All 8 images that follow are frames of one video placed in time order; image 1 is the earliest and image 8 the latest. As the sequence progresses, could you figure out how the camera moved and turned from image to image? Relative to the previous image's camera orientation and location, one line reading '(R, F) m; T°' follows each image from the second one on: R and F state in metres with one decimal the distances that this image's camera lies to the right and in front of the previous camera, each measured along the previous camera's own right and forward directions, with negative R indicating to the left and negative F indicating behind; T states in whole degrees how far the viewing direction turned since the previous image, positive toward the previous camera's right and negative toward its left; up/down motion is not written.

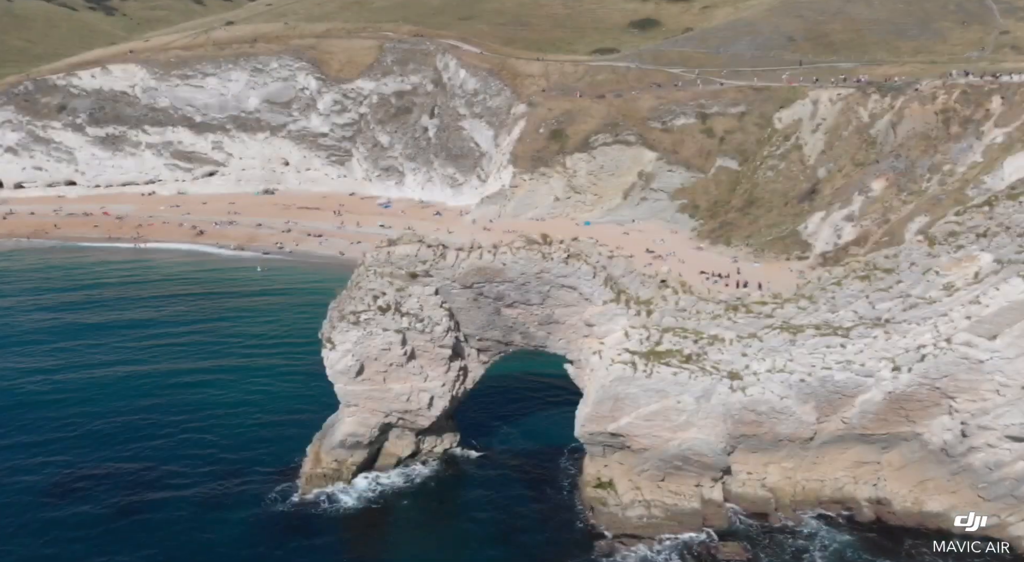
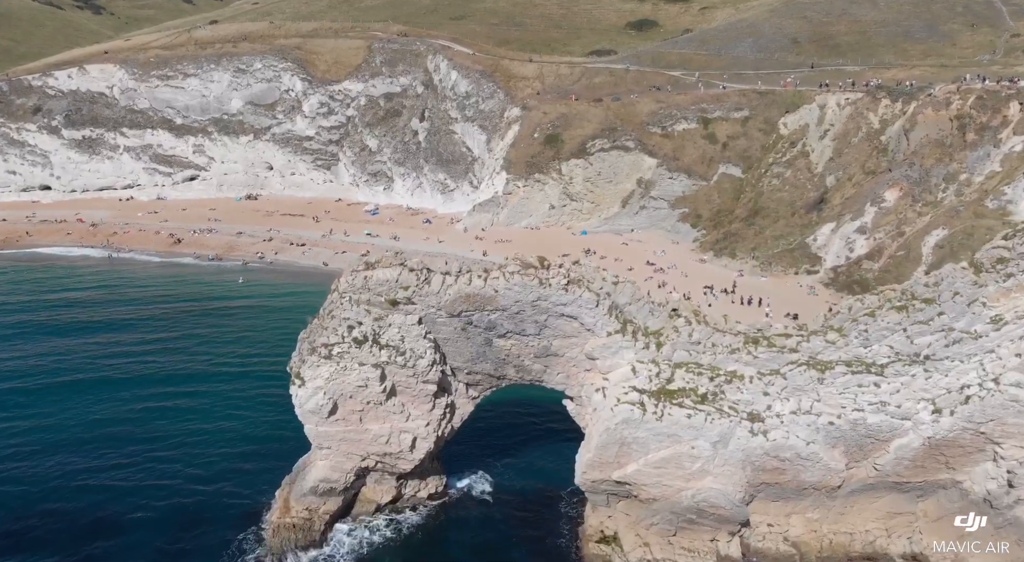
(0.0, +3.8) m; 0°
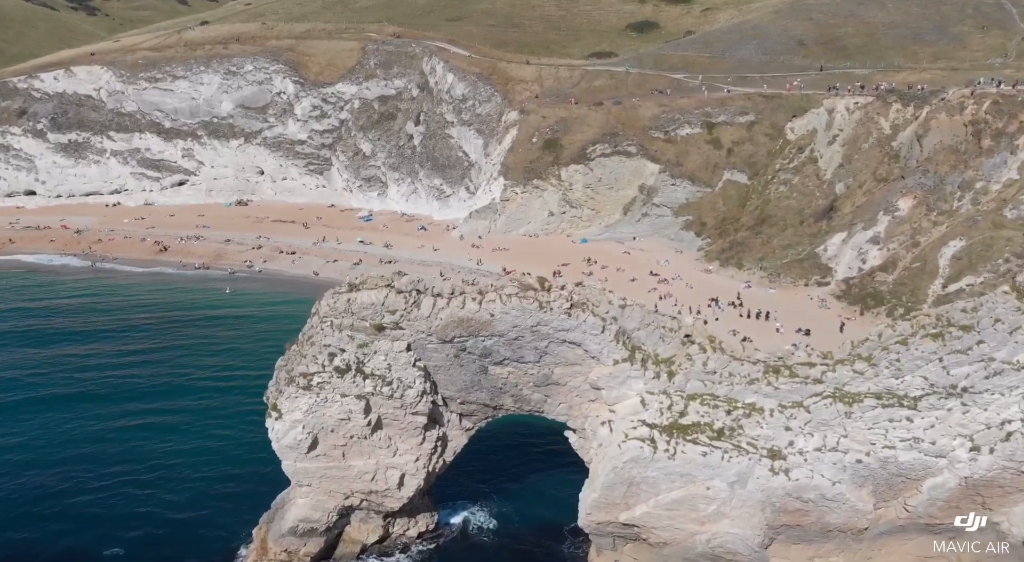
(0.0, +2.7) m; 0°
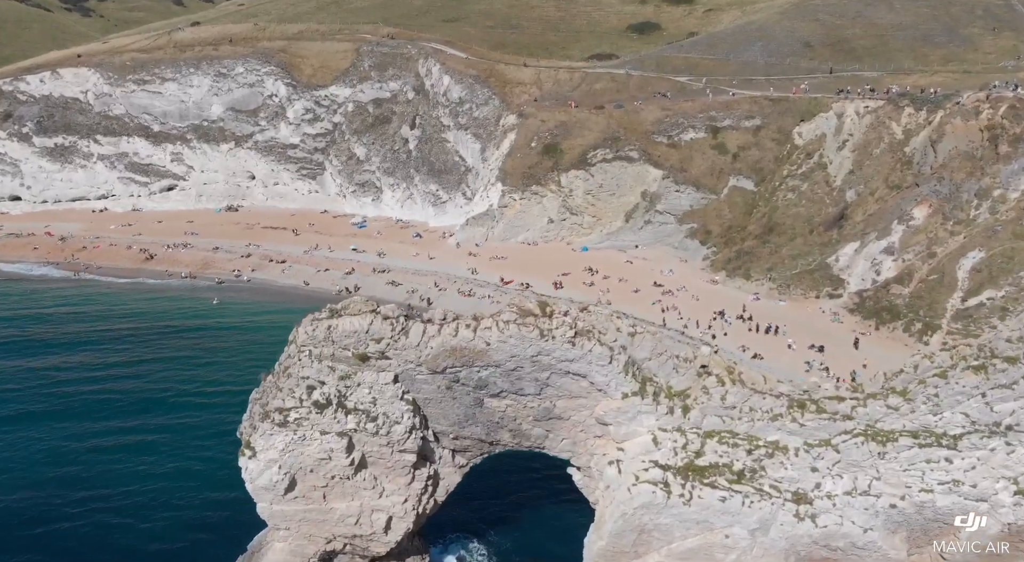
(0.0, +2.6) m; 0°
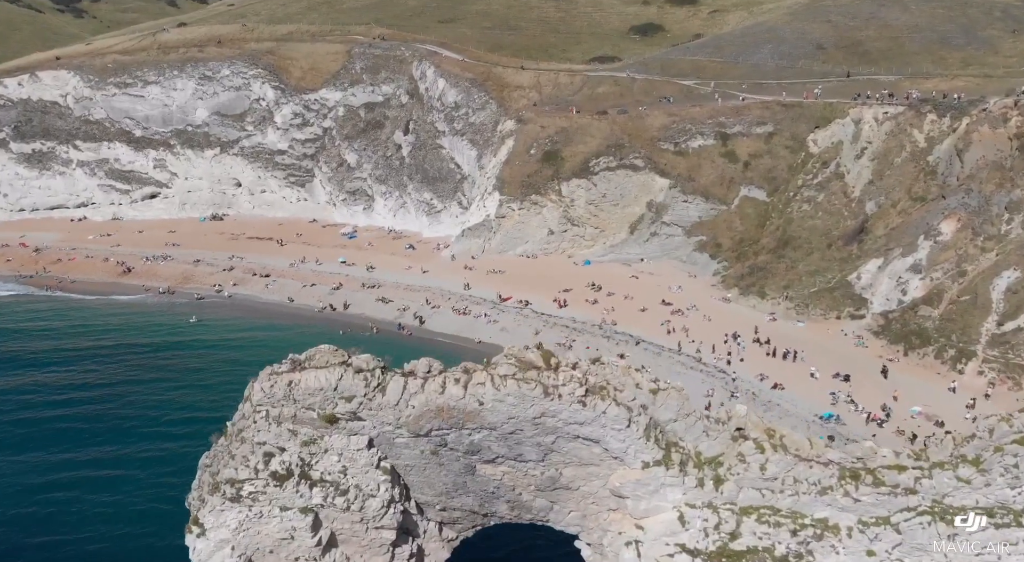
(0.0, +4.1) m; 0°
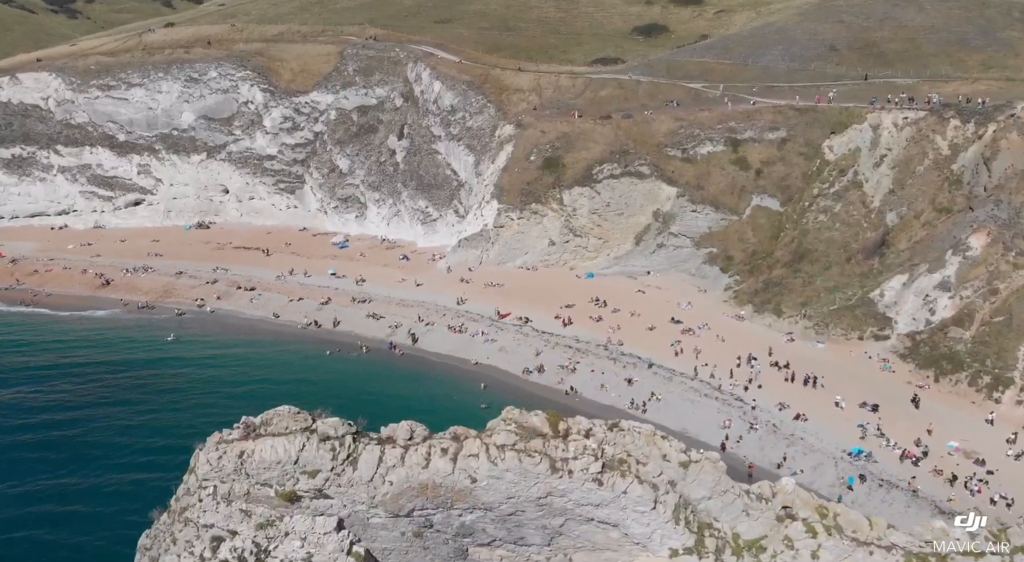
(0.0, +3.7) m; 0°
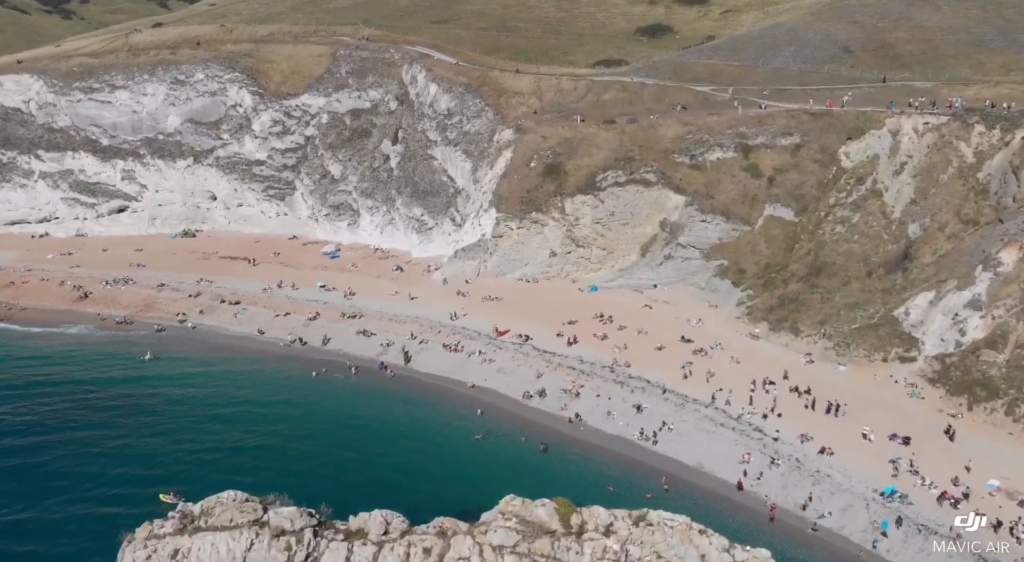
(0.0, +3.4) m; 0°
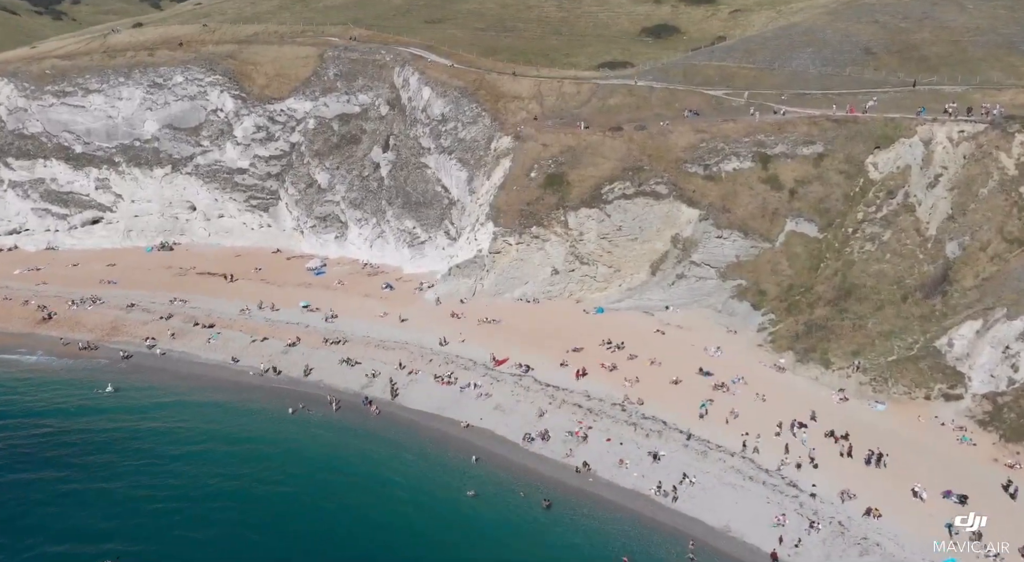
(0.0, +5.0) m; 0°
